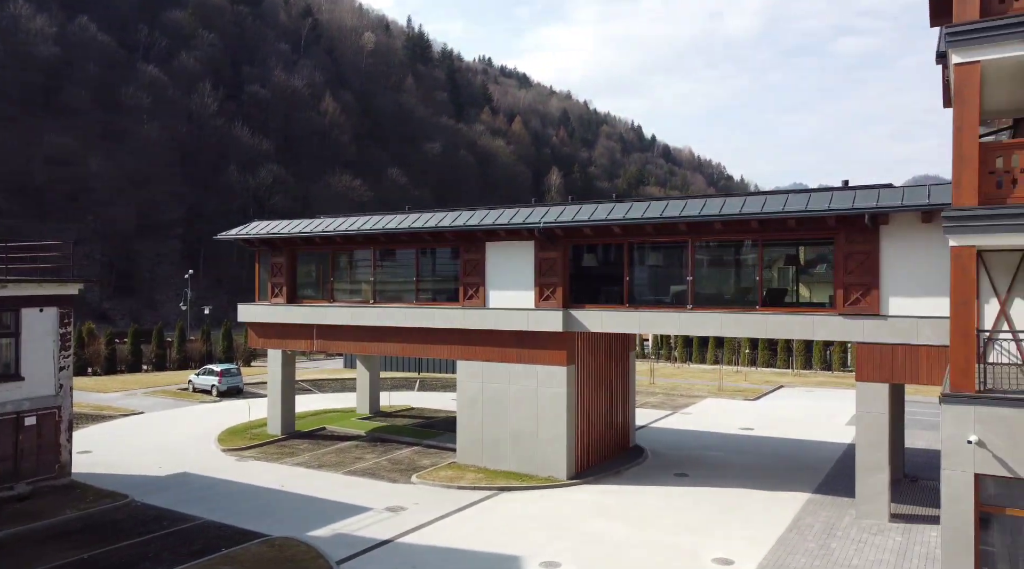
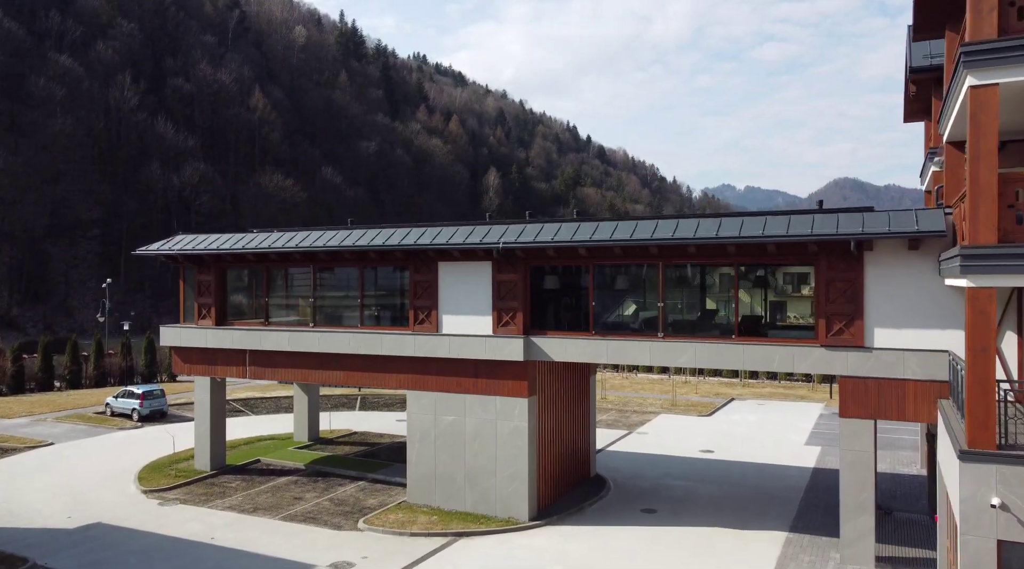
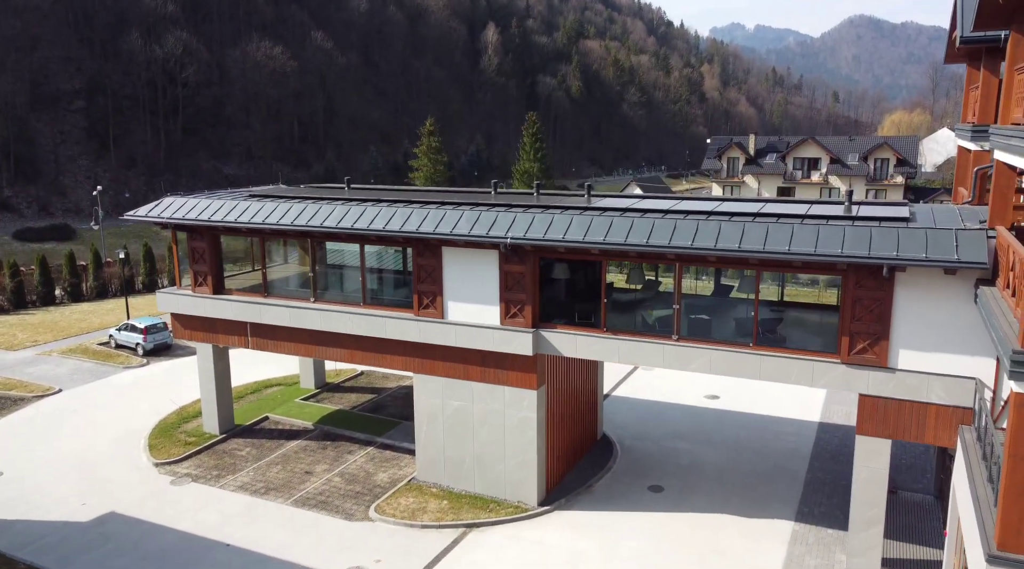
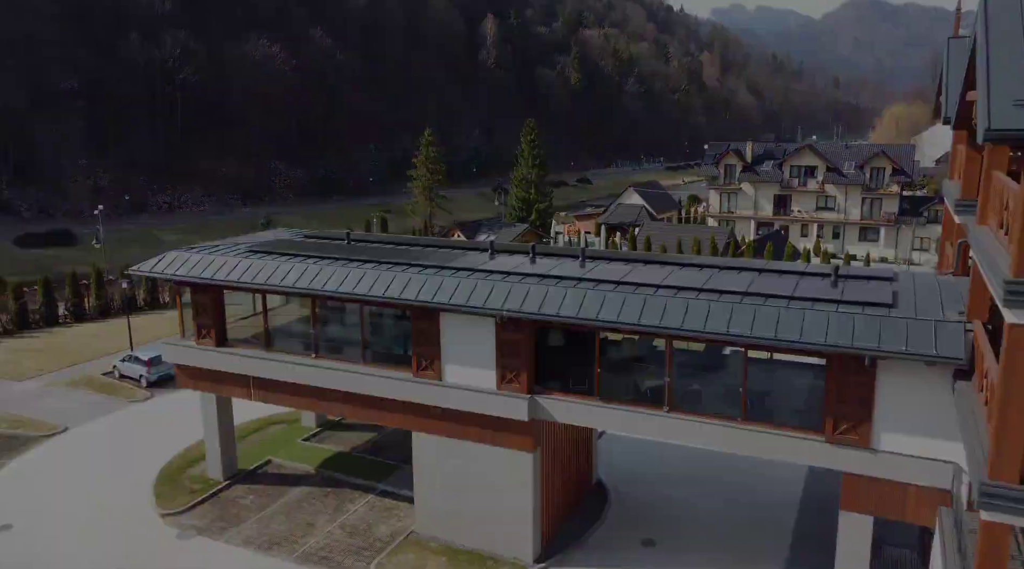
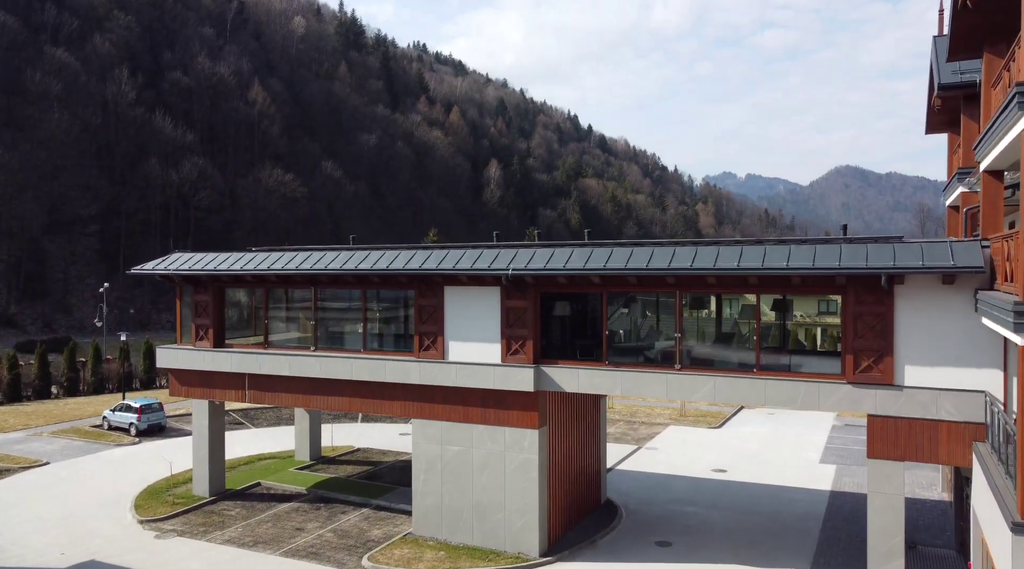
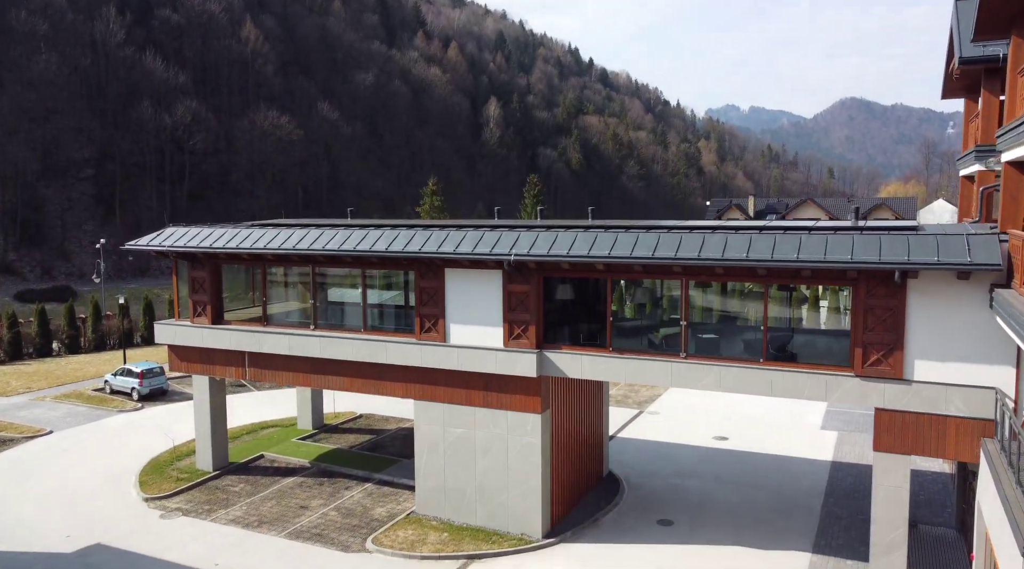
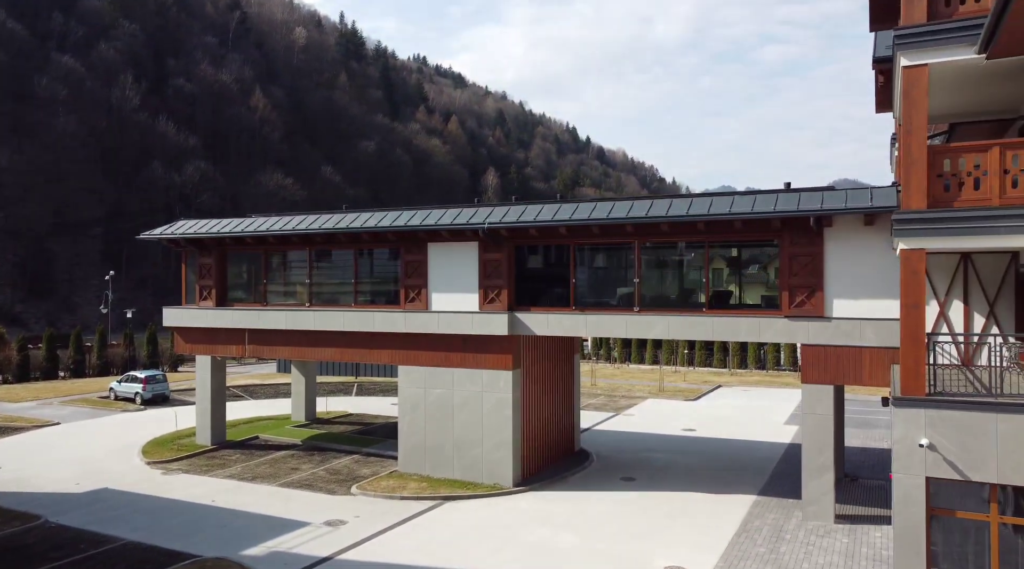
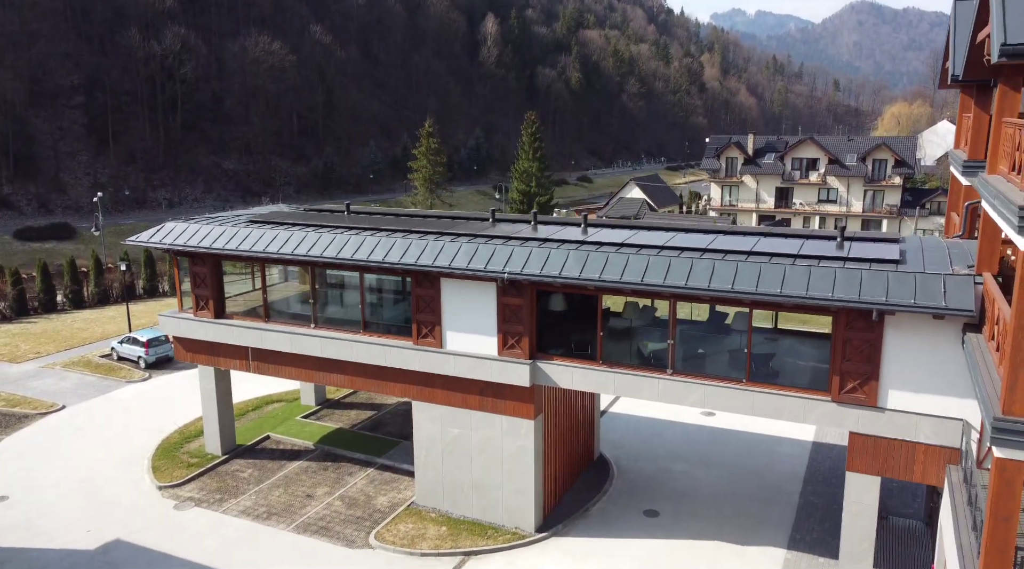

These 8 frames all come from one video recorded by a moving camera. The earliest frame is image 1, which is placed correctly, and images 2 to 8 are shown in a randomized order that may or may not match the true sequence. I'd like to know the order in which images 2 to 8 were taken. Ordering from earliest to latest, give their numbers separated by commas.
7, 2, 5, 6, 3, 8, 4
